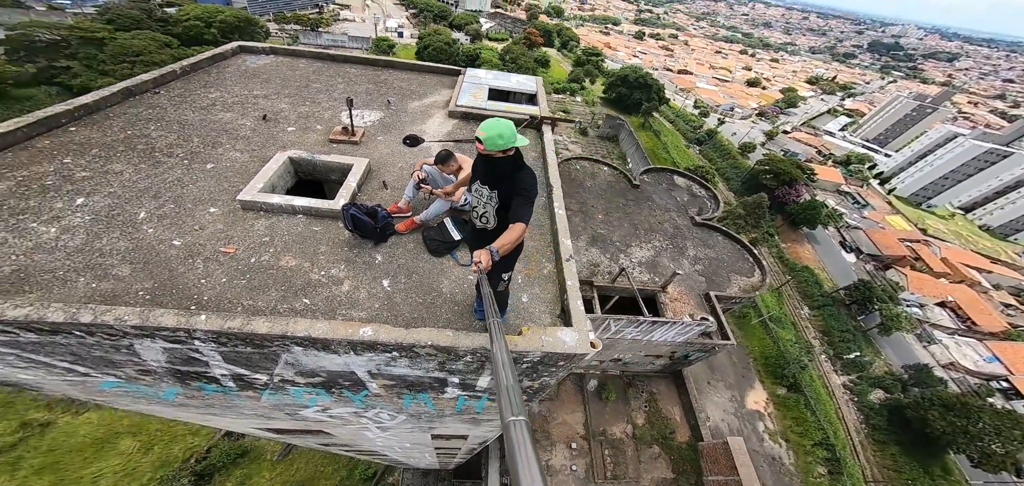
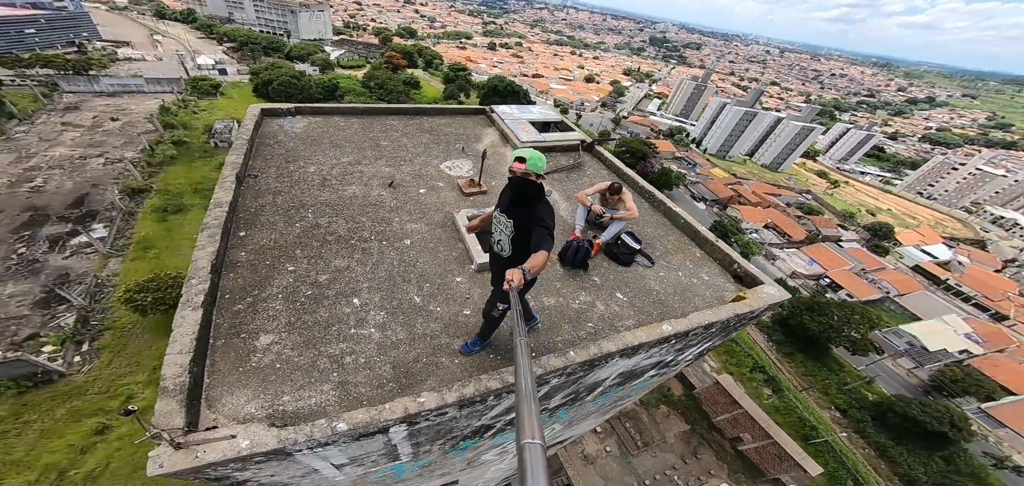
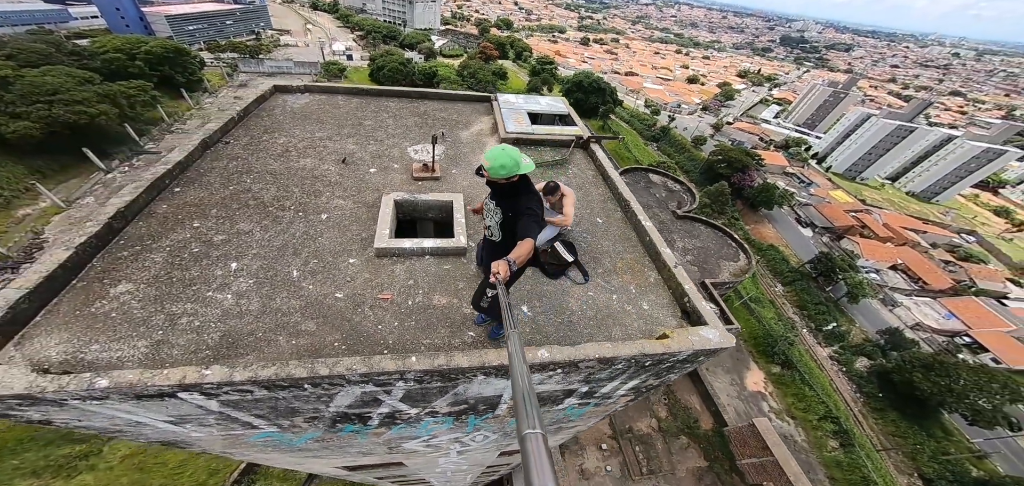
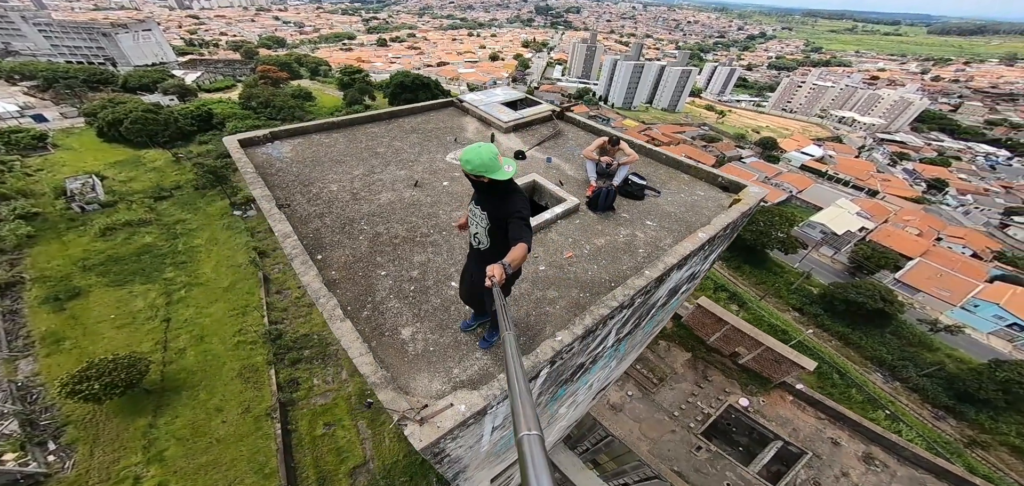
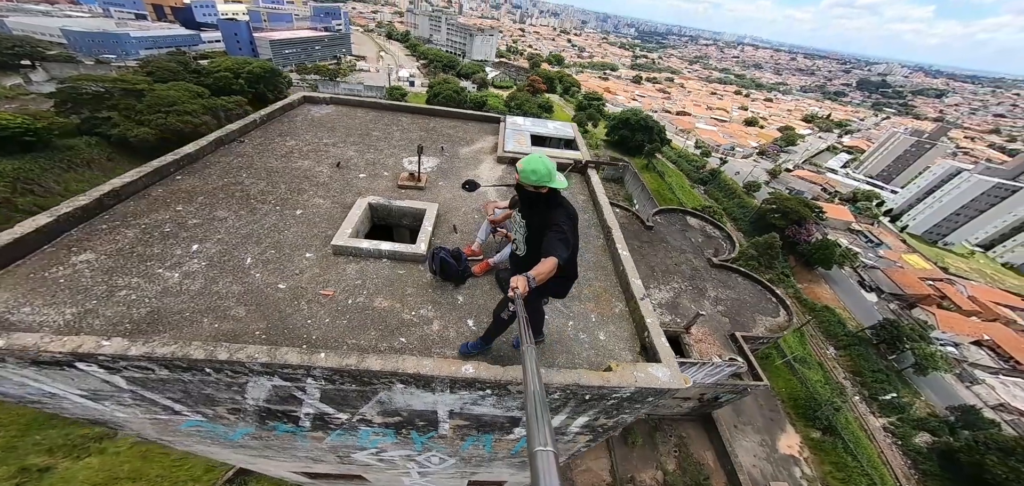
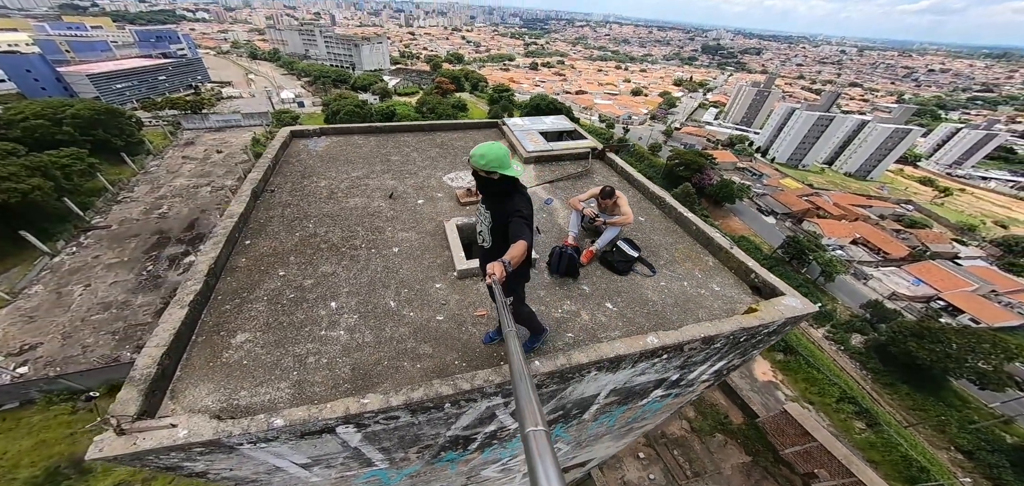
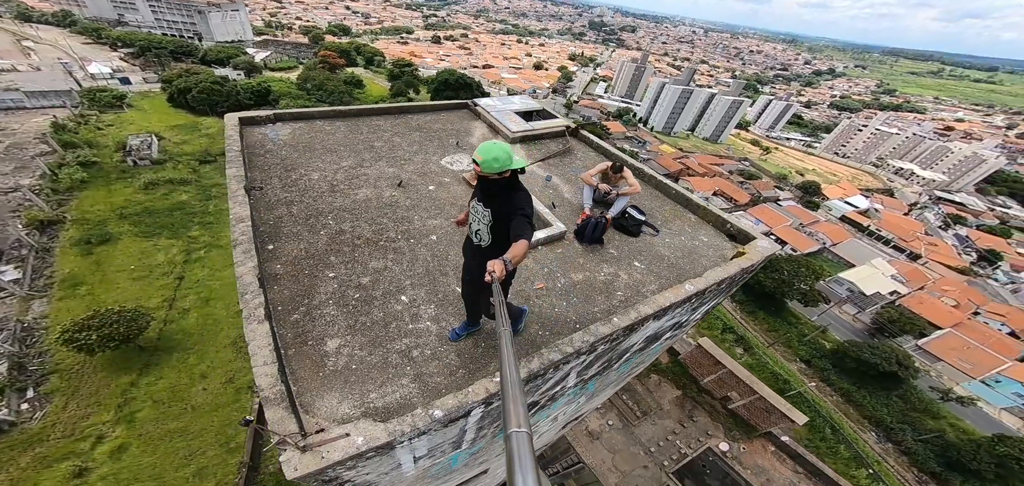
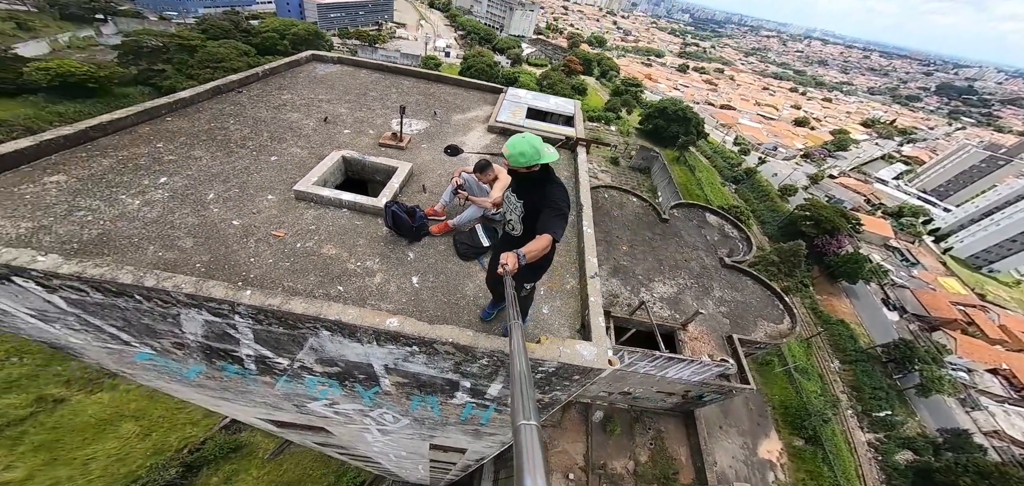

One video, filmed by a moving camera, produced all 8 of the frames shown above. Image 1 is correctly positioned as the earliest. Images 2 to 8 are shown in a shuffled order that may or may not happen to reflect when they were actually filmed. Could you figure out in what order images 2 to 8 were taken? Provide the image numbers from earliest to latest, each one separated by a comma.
8, 5, 3, 6, 2, 7, 4
